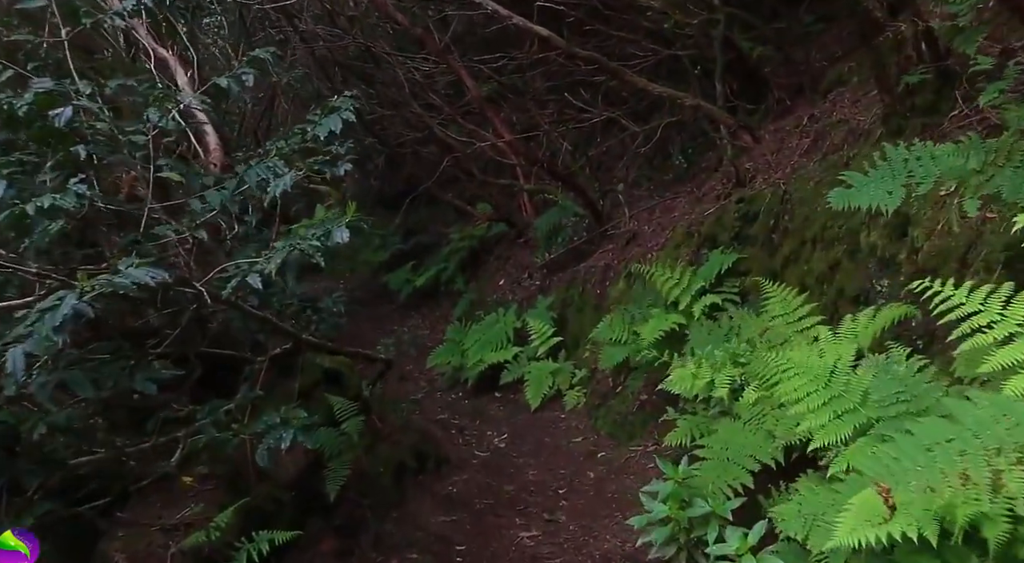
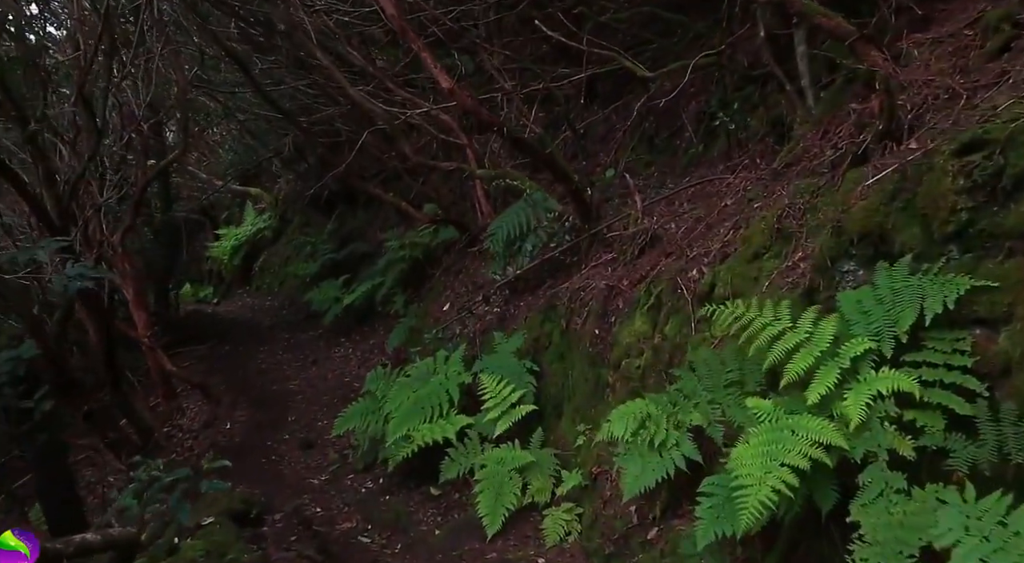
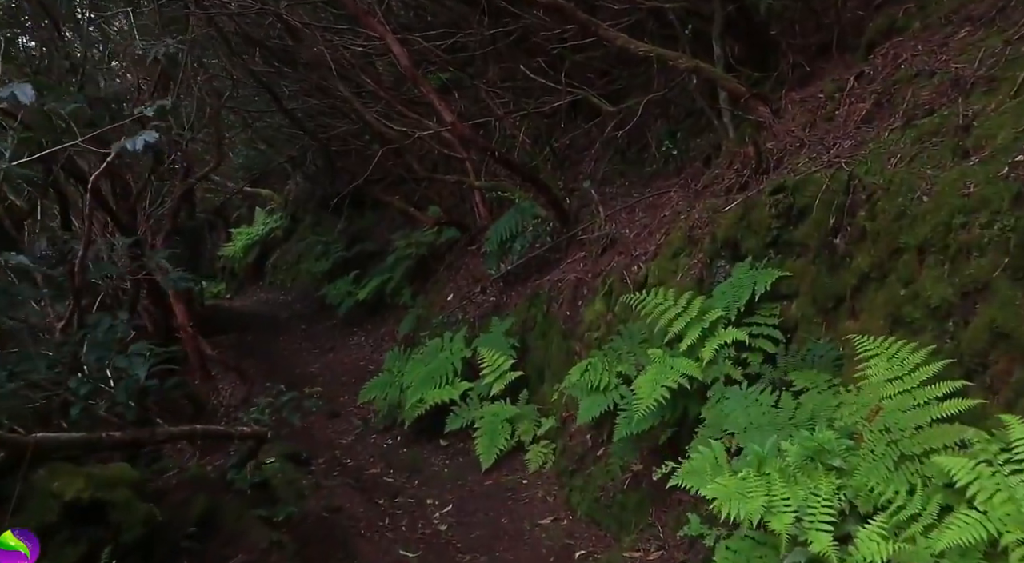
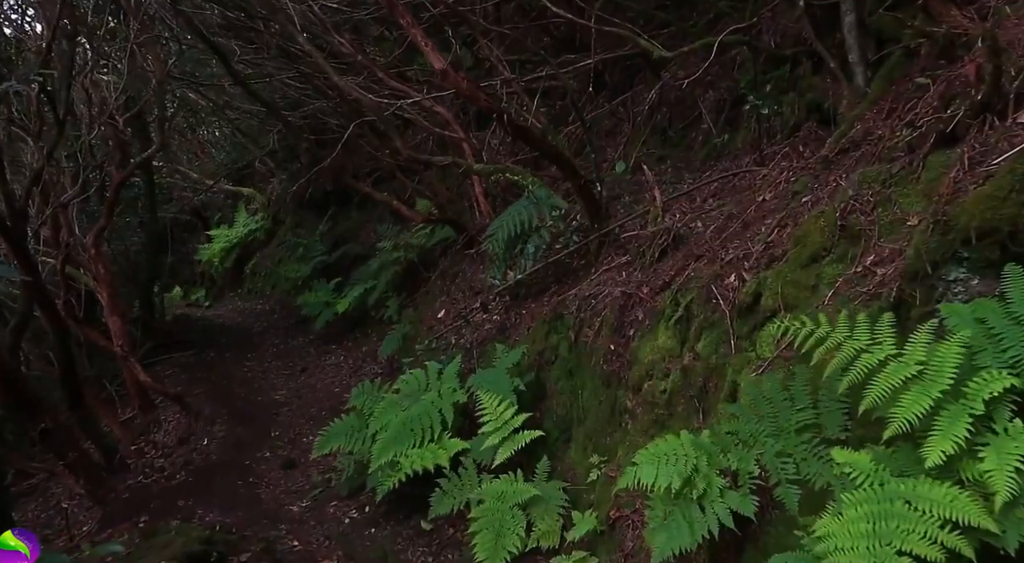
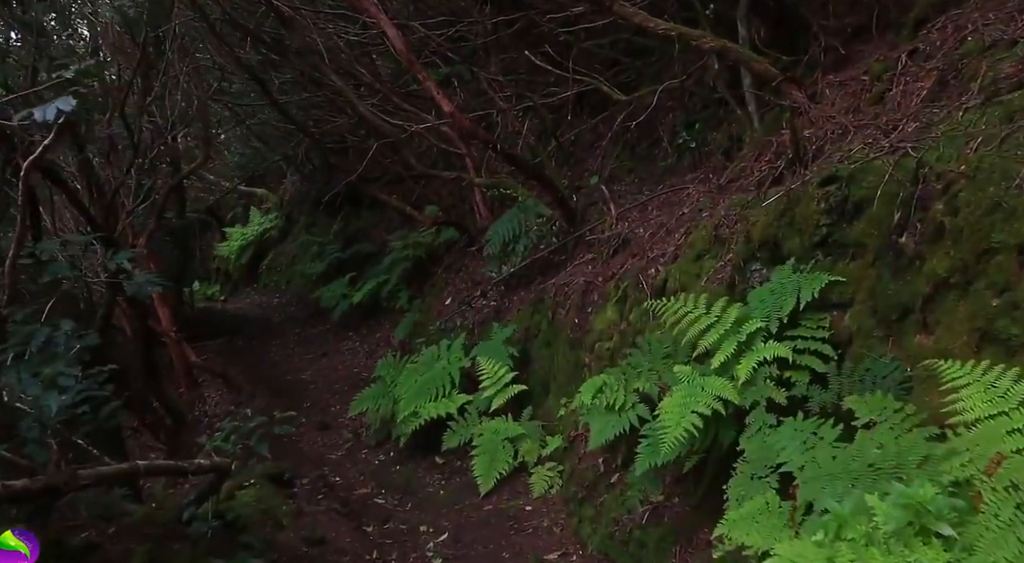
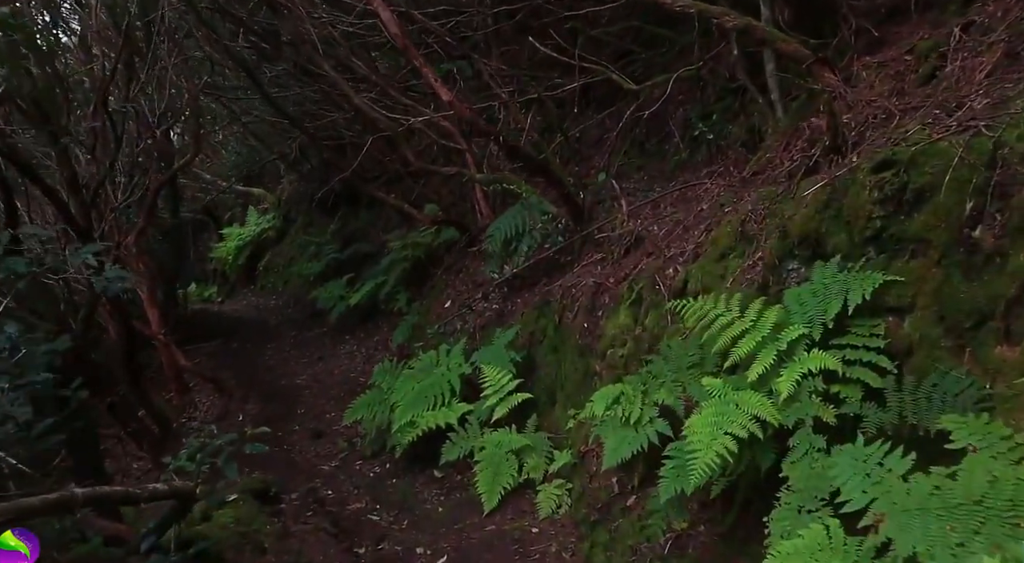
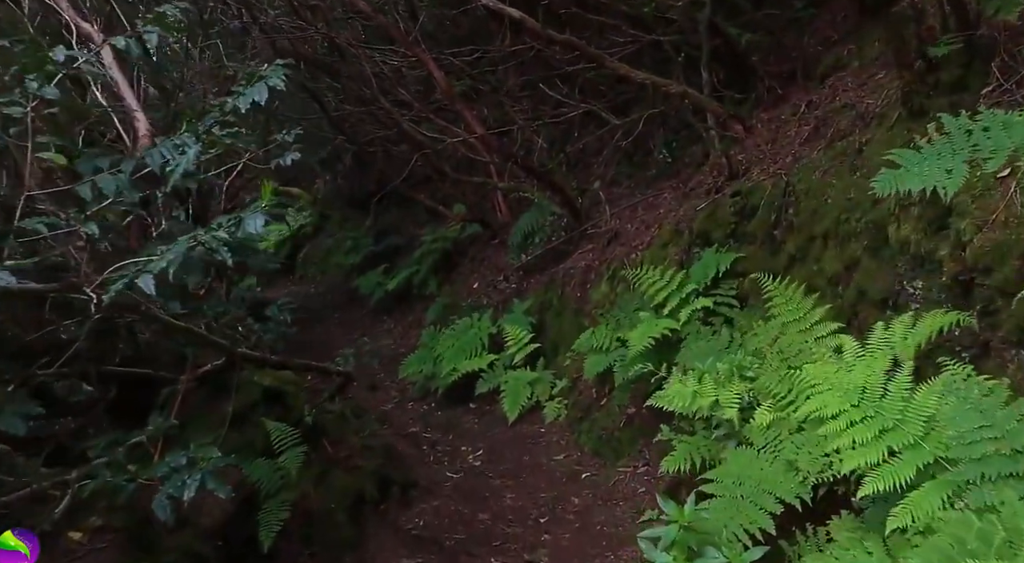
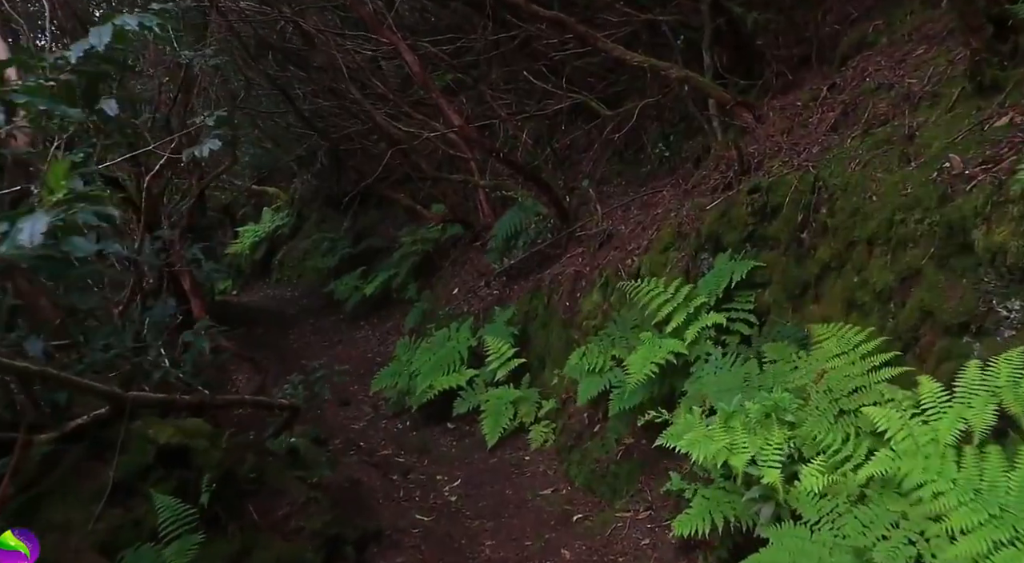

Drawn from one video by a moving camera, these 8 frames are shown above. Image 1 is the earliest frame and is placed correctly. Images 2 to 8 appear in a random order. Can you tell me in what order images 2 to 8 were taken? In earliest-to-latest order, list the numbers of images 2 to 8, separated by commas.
7, 8, 3, 5, 6, 2, 4
